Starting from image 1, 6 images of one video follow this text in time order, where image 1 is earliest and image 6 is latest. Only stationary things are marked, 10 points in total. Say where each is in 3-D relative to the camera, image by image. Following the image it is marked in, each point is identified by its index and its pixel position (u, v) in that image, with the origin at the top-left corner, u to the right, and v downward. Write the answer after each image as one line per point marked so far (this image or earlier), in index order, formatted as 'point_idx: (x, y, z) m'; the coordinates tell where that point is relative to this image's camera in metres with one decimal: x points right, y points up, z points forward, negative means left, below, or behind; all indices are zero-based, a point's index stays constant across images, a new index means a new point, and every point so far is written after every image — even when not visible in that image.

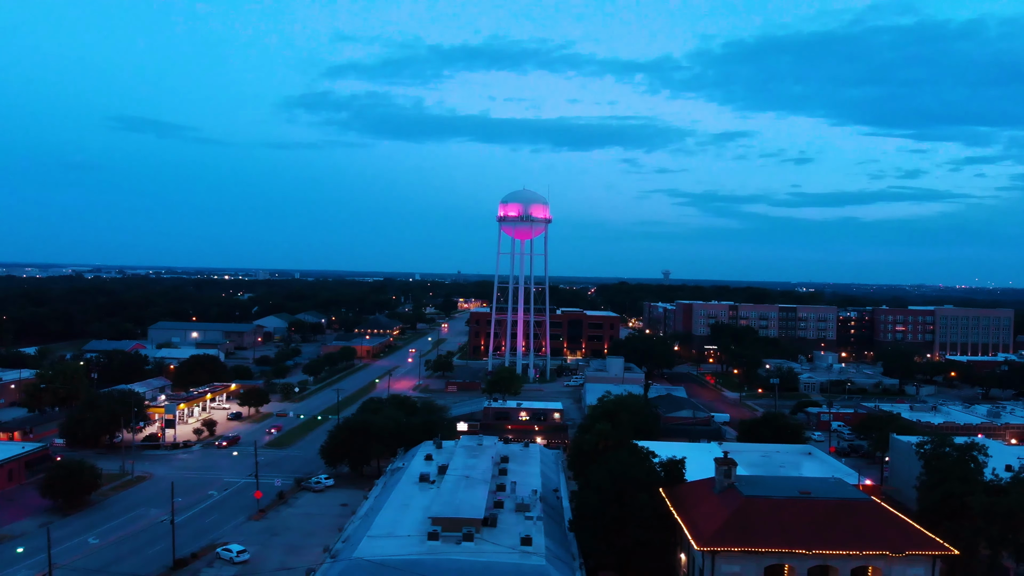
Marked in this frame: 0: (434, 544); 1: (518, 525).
0: (-1.6, -5.1, +12.9) m
1: (+0.1, -5.2, +14.0) m
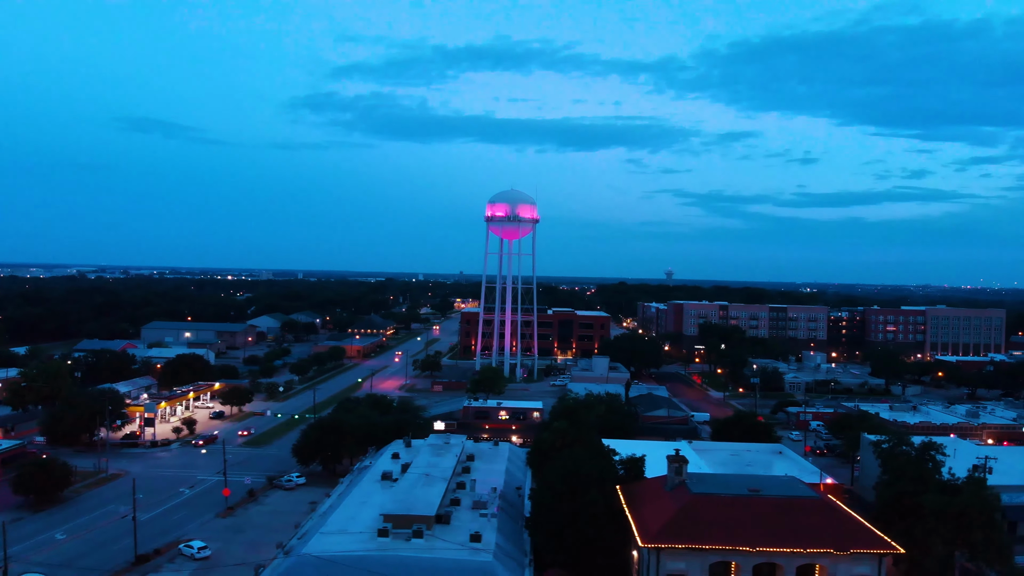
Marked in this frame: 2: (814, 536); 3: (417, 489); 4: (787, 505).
0: (-2.6, -5.1, +13.0) m
1: (-0.9, -5.1, +14.0) m
2: (+5.8, -4.8, +12.3) m
3: (-2.3, -4.8, +15.3) m
4: (+5.5, -4.3, +12.8) m
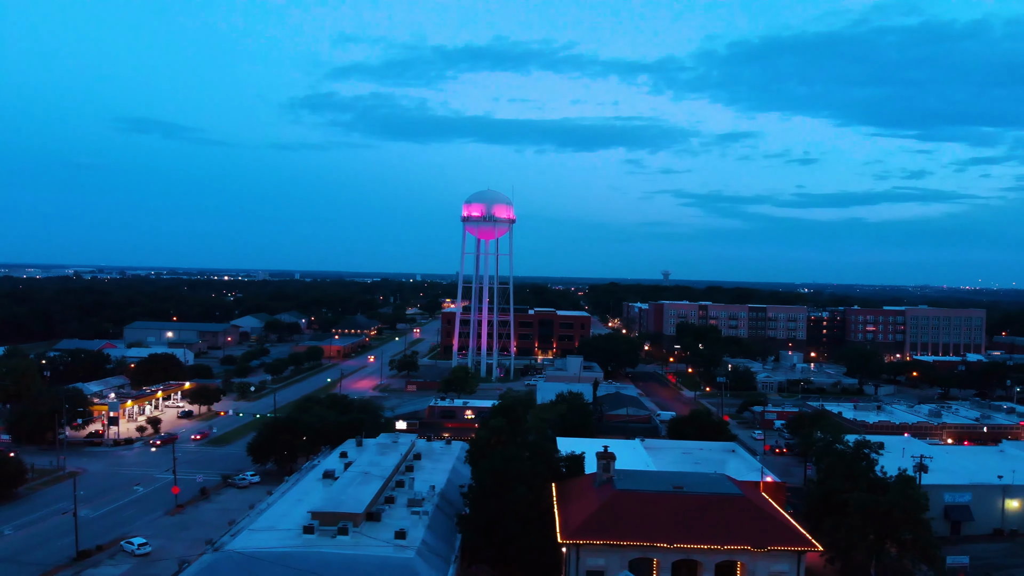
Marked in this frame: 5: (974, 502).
0: (-4.1, -5.1, +13.1) m
1: (-2.4, -5.1, +14.1) m
2: (+4.2, -4.7, +12.4) m
3: (-3.9, -4.8, +15.4) m
4: (+4.0, -4.3, +12.9) m
5: (+12.5, -5.8, +17.3) m
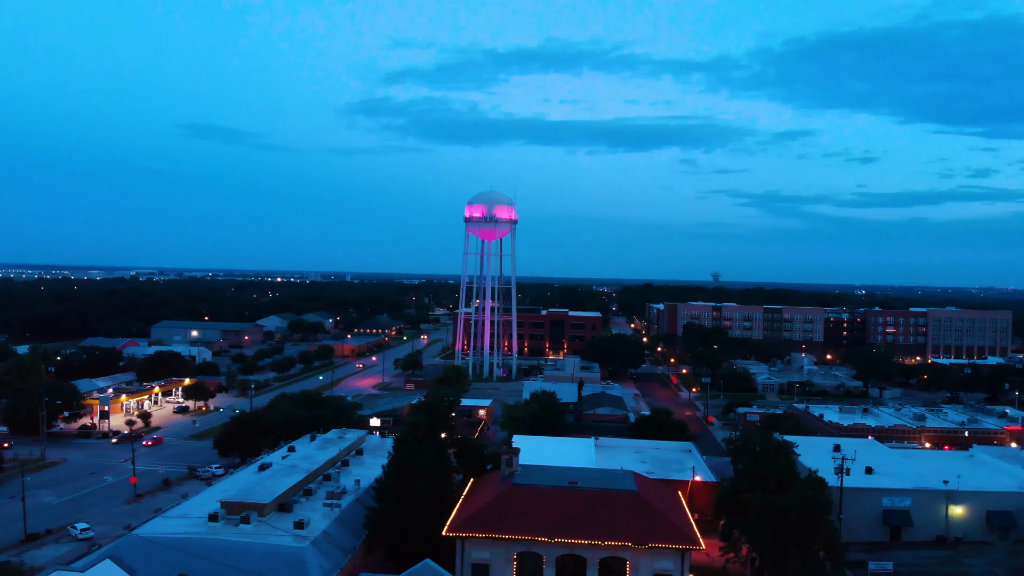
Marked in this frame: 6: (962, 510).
0: (-6.3, -5.0, +13.5) m
1: (-4.5, -5.0, +14.5) m
2: (+2.0, -4.6, +12.4) m
3: (-5.9, -4.7, +15.8) m
4: (+1.8, -4.2, +12.9) m
5: (+10.5, -5.7, +16.8) m
6: (+11.7, -5.8, +16.7) m
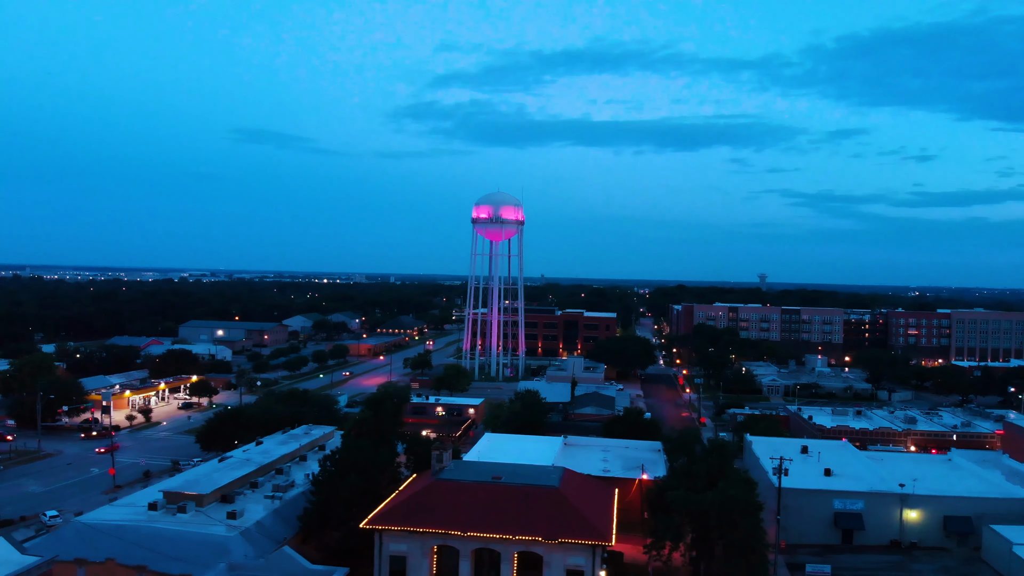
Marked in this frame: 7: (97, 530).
0: (-7.9, -5.0, +14.1) m
1: (-6.1, -5.0, +15.0) m
2: (+0.4, -4.6, +12.5) m
3: (-7.3, -4.7, +16.4) m
4: (+0.1, -4.2, +13.1) m
5: (+9.1, -5.7, +16.4) m
6: (+10.3, -5.7, +16.3) m
7: (-8.7, -5.1, +13.5) m
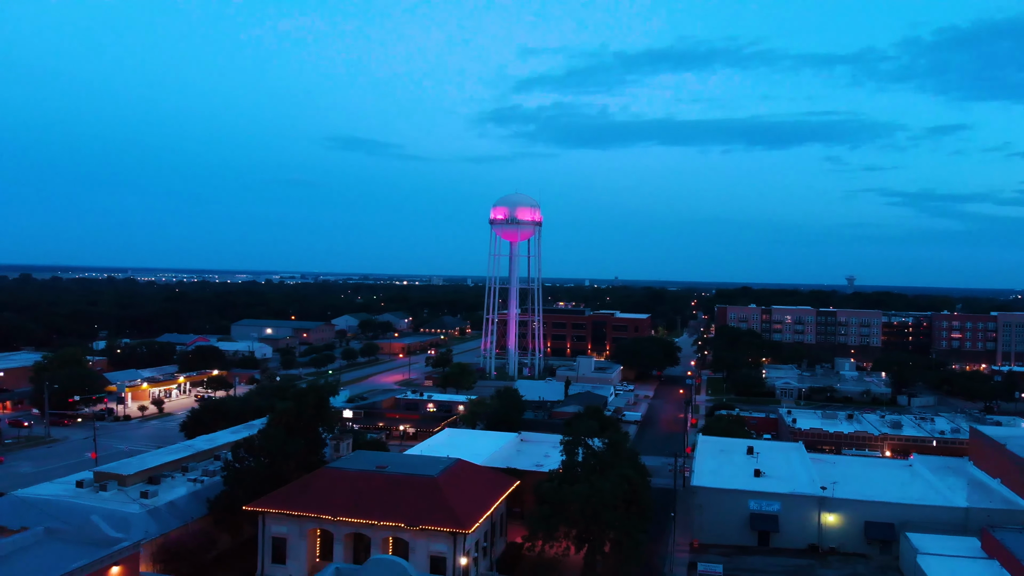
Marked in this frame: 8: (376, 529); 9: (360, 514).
0: (-10.3, -4.9, +15.4) m
1: (-8.4, -4.9, +16.1) m
2: (-2.3, -4.5, +13.0) m
3: (-9.6, -4.6, +17.6) m
4: (-2.5, -4.1, +13.5) m
5: (+6.8, -5.6, +16.0) m
6: (+8.0, -5.6, +15.7) m
7: (-11.2, -5.0, +14.9) m
8: (-2.7, -4.9, +12.9) m
9: (-3.0, -4.6, +13.0) m
